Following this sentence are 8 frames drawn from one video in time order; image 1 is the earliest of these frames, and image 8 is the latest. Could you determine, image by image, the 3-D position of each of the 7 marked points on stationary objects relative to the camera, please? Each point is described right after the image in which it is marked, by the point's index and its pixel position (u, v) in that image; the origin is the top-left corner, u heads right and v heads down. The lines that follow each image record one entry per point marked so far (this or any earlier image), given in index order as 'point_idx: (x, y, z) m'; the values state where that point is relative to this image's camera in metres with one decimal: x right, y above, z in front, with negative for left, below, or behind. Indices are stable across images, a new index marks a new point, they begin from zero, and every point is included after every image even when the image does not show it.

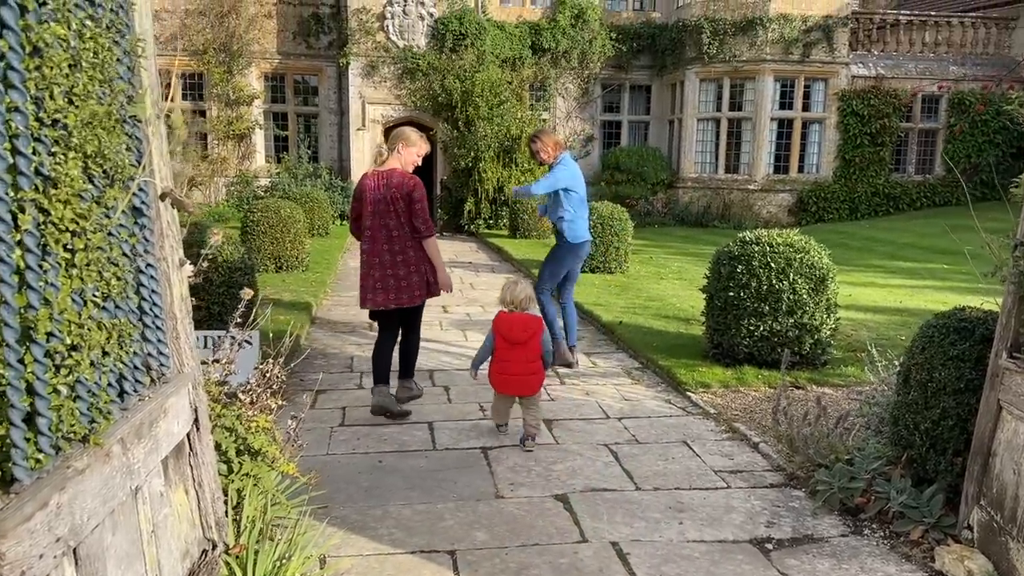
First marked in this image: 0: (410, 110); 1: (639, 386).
0: (-2.0, +3.6, +16.6) m
1: (+0.8, -0.6, +5.2) m
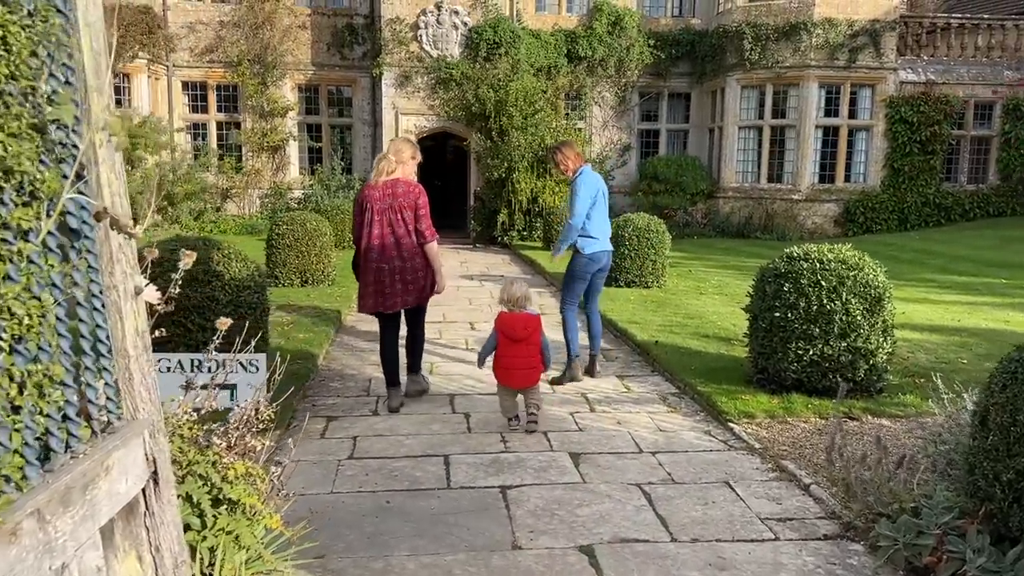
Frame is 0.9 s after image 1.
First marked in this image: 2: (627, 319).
0: (-1.3, +3.3, +16.4) m
1: (+0.9, -0.7, +4.8) m
2: (+1.0, -0.3, +7.3) m
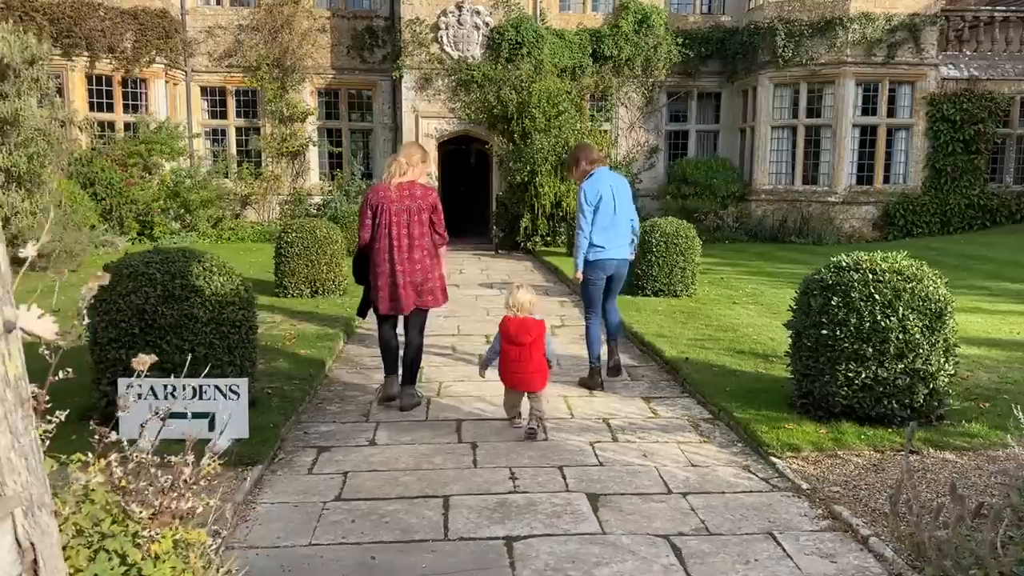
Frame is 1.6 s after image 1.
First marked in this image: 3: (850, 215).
0: (-0.9, +3.2, +16.0) m
1: (+1.0, -0.8, +4.2) m
2: (+1.2, -0.4, +6.8) m
3: (+6.3, +1.4, +15.6) m
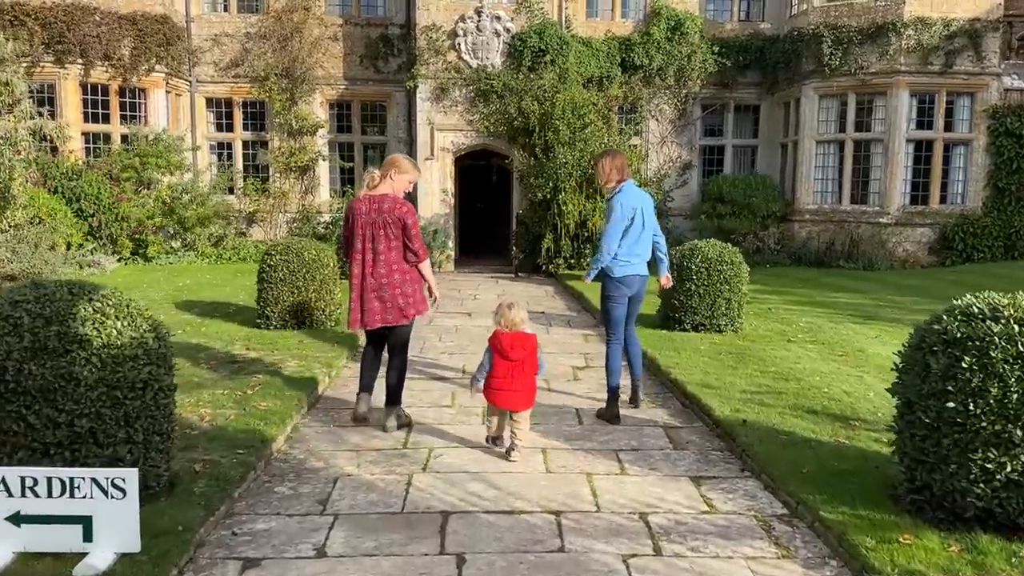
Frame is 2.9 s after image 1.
0: (-0.5, +2.7, +14.9) m
1: (+1.0, -1.0, +3.0) m
2: (+1.2, -0.6, +5.6) m
3: (+6.7, +0.9, +14.2) m
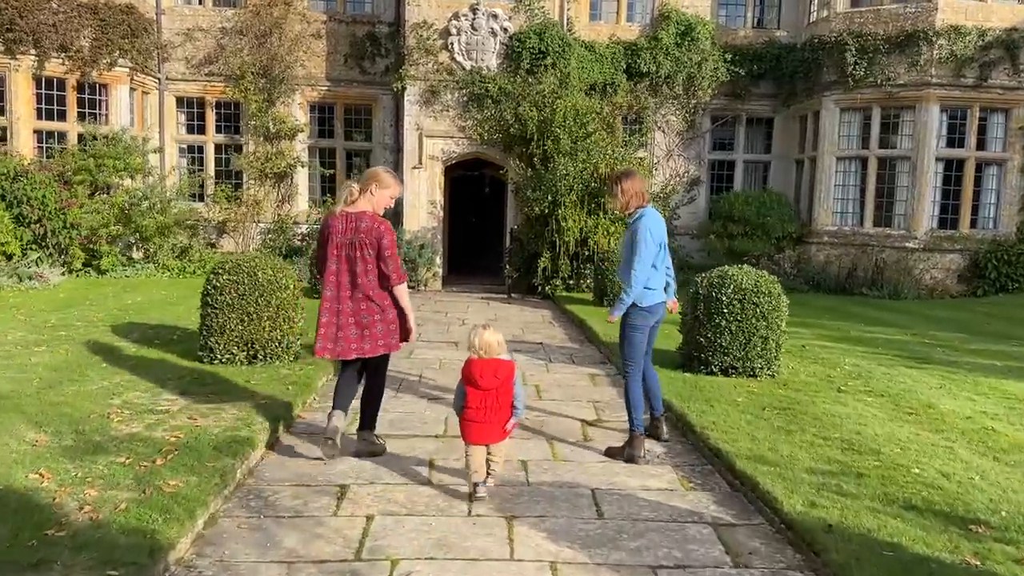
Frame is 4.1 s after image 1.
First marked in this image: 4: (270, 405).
0: (-0.6, +2.4, +13.7) m
1: (+1.0, -1.2, +1.7) m
2: (+1.2, -0.9, +4.3) m
3: (+6.6, +0.4, +13.1) m
4: (-1.5, -0.7, +5.2) m
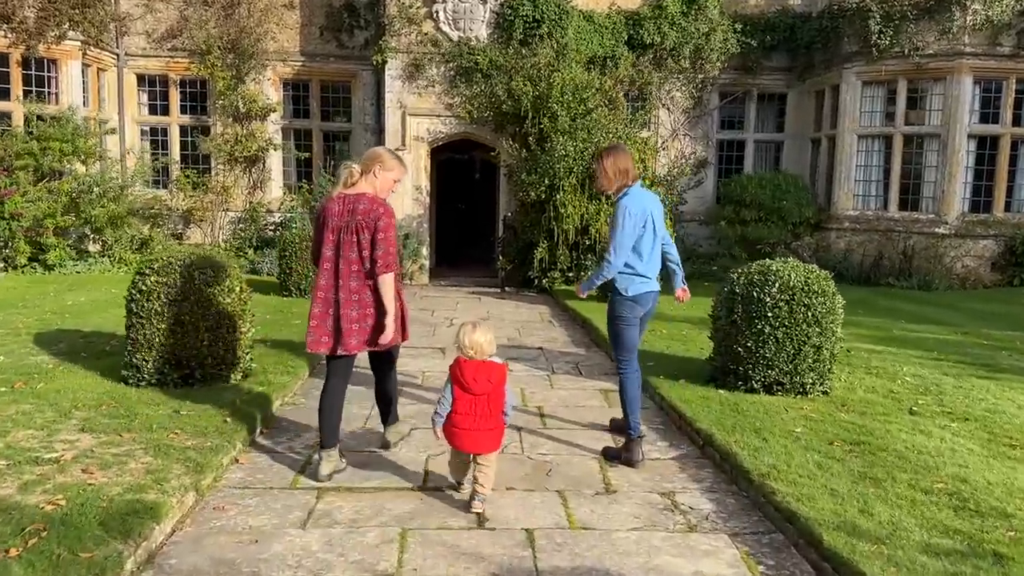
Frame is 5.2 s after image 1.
0: (-0.7, +2.5, +12.5) m
1: (+1.0, -1.3, +0.6) m
2: (+1.2, -0.9, +3.2) m
3: (+6.5, +0.5, +12.0) m
4: (-1.5, -0.8, +4.0) m
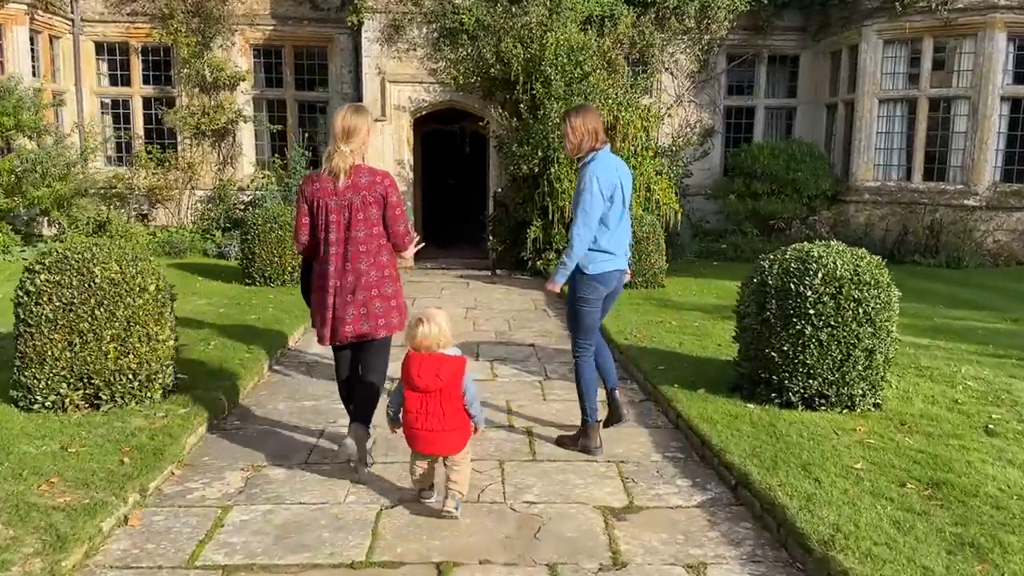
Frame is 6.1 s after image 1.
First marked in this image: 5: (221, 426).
0: (-0.8, +2.7, +11.4) m
1: (+1.0, -1.4, -0.3) m
2: (+1.1, -0.9, +2.2) m
3: (+6.4, +0.8, +11.0) m
4: (-1.6, -0.8, +3.1) m
5: (-1.5, -0.7, +4.2) m
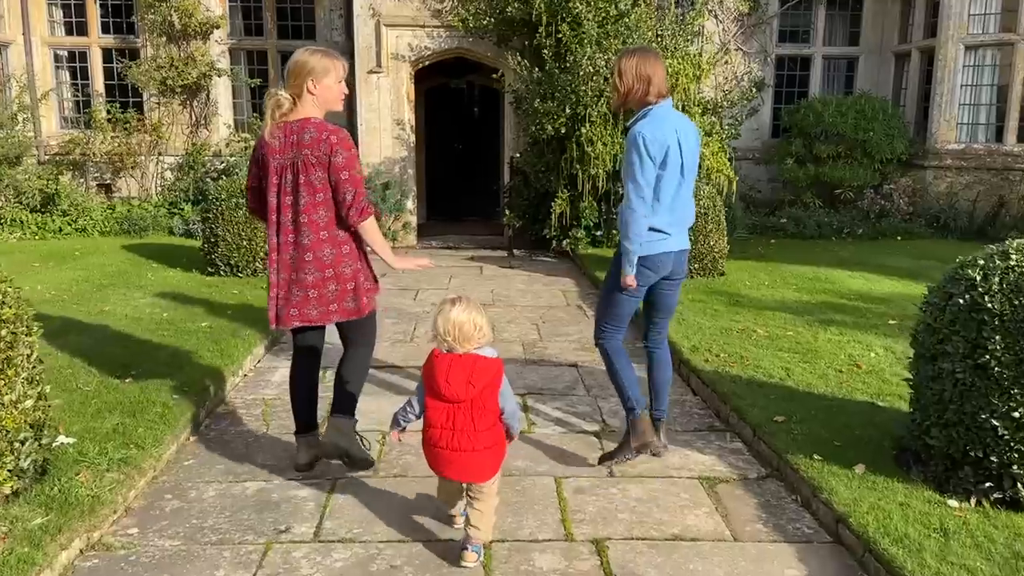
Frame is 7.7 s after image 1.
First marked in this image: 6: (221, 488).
0: (-0.6, +2.9, +9.6) m
1: (+1.1, -1.6, -1.9) m
2: (+1.3, -1.1, +0.6) m
3: (+6.6, +1.0, +9.3) m
4: (-1.4, -0.9, +1.5) m
5: (-1.3, -0.8, +2.6) m
6: (-1.1, -0.7, +3.0) m
